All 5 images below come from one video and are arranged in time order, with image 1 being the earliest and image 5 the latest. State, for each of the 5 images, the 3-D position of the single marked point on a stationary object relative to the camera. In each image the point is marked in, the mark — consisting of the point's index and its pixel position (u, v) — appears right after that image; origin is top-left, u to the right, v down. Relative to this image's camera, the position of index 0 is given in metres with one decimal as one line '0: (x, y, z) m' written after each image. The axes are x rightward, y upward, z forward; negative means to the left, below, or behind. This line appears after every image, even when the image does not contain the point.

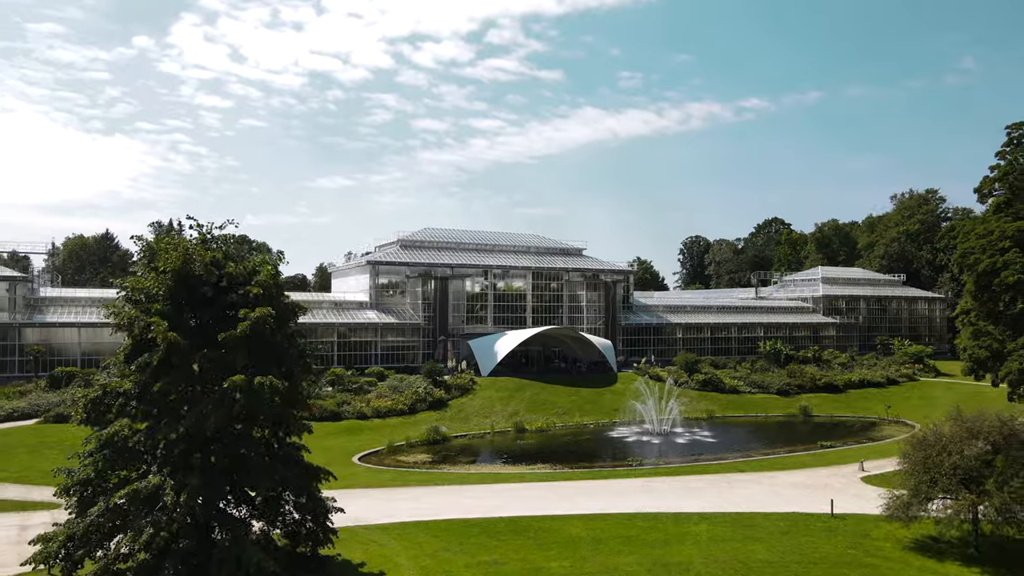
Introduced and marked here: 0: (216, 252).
0: (-5.9, +0.7, +14.7) m
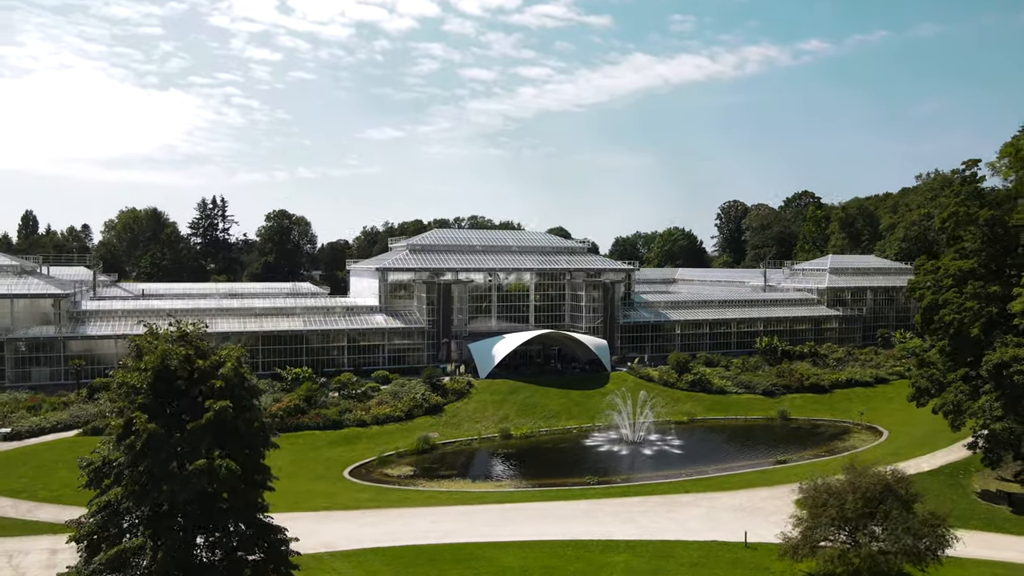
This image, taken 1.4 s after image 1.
0: (-7.9, -1.5, +17.9) m
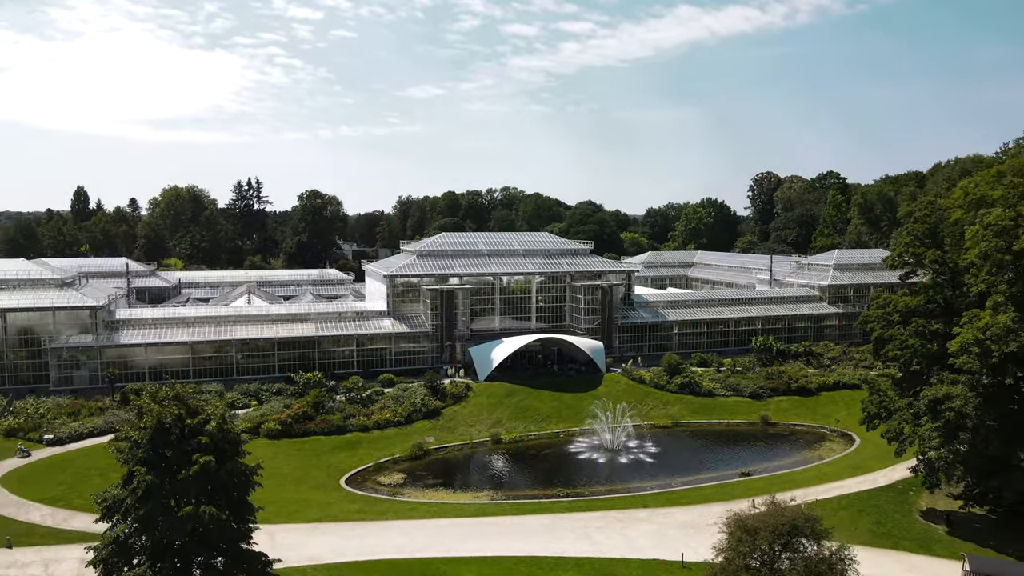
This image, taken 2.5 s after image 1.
0: (-9.6, -3.4, +21.3) m
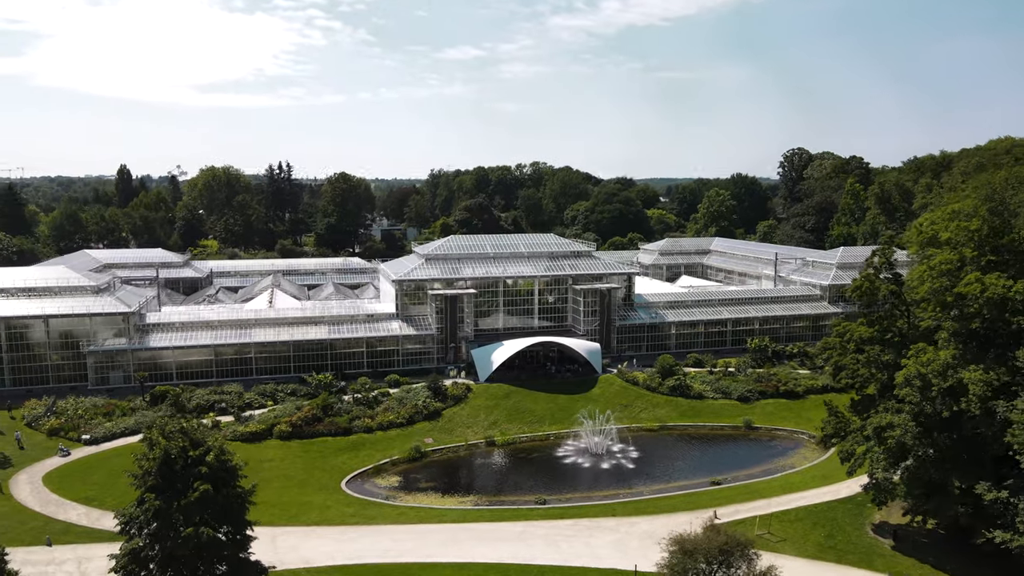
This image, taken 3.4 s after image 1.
0: (-11.0, -5.1, +24.7) m
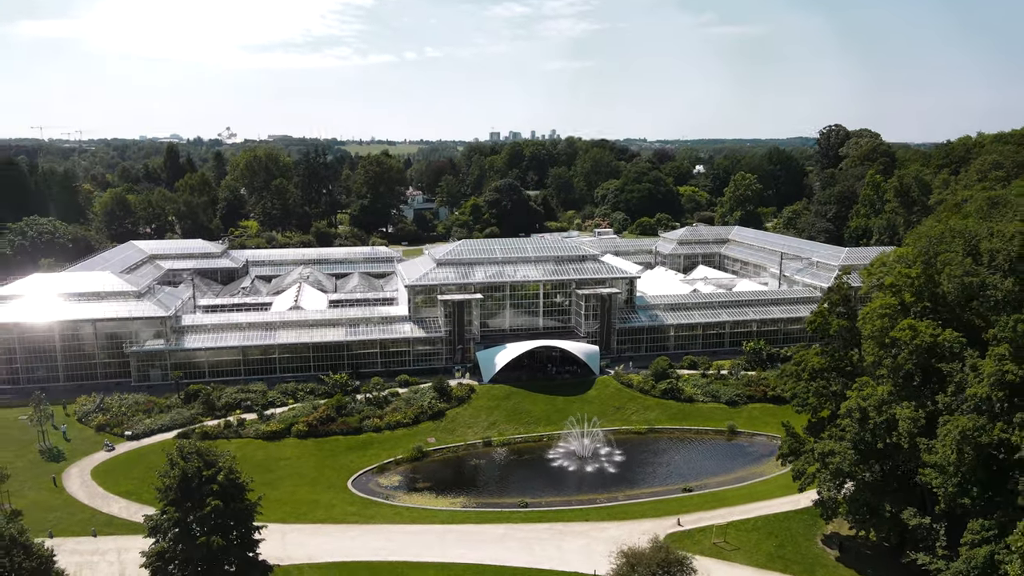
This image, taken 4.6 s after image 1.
0: (-12.4, -6.9, +29.2) m
